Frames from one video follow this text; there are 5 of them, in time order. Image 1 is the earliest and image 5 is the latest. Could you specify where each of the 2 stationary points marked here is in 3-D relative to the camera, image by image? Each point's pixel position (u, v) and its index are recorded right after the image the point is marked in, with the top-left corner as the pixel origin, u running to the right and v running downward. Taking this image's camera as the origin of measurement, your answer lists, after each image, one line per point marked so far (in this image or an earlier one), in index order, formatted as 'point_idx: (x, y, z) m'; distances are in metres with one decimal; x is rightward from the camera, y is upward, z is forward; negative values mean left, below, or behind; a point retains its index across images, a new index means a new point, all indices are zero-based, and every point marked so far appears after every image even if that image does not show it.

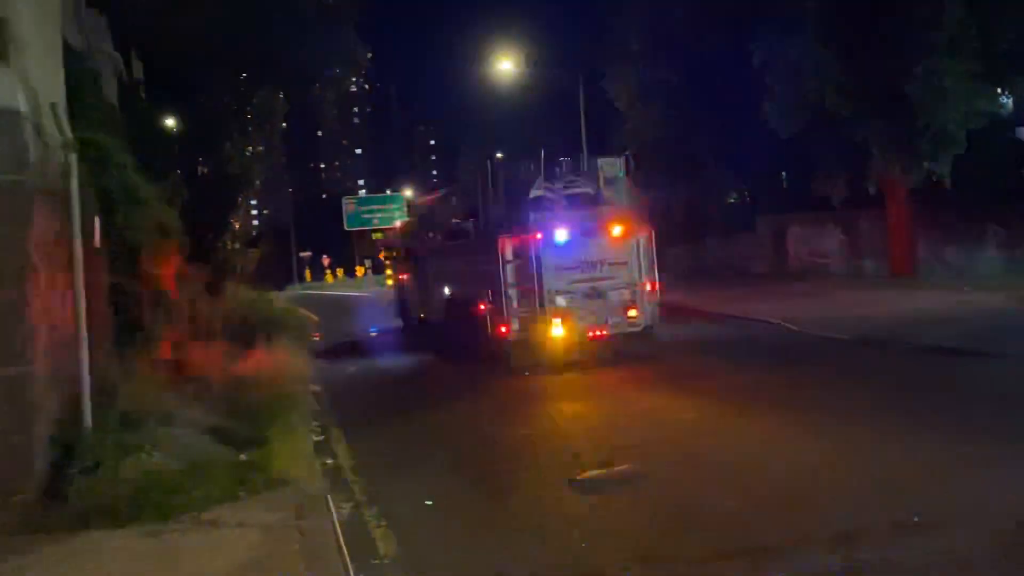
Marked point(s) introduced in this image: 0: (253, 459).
0: (-2.9, -1.9, +13.6) m
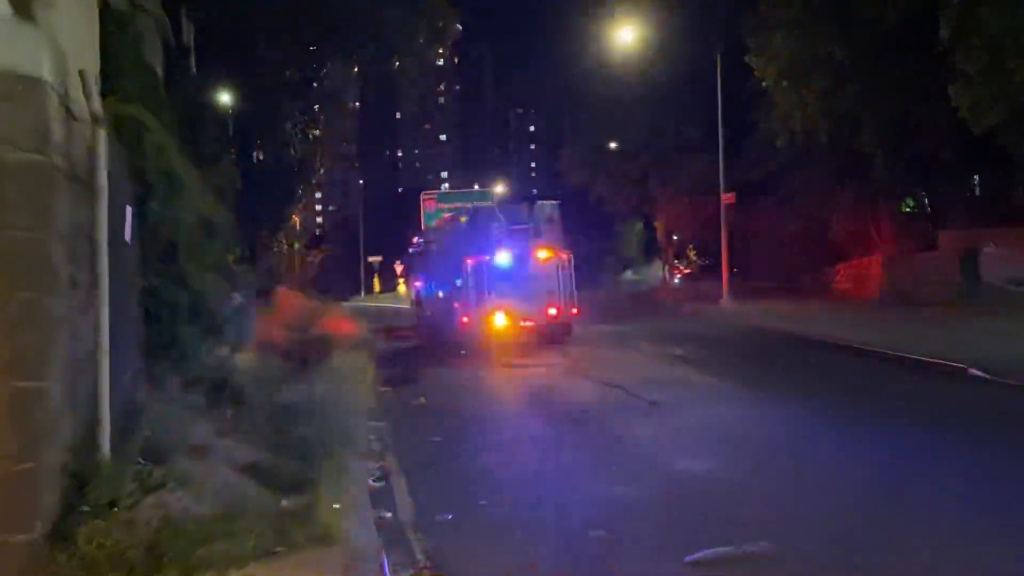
0: (-2.0, -2.0, +11.0) m
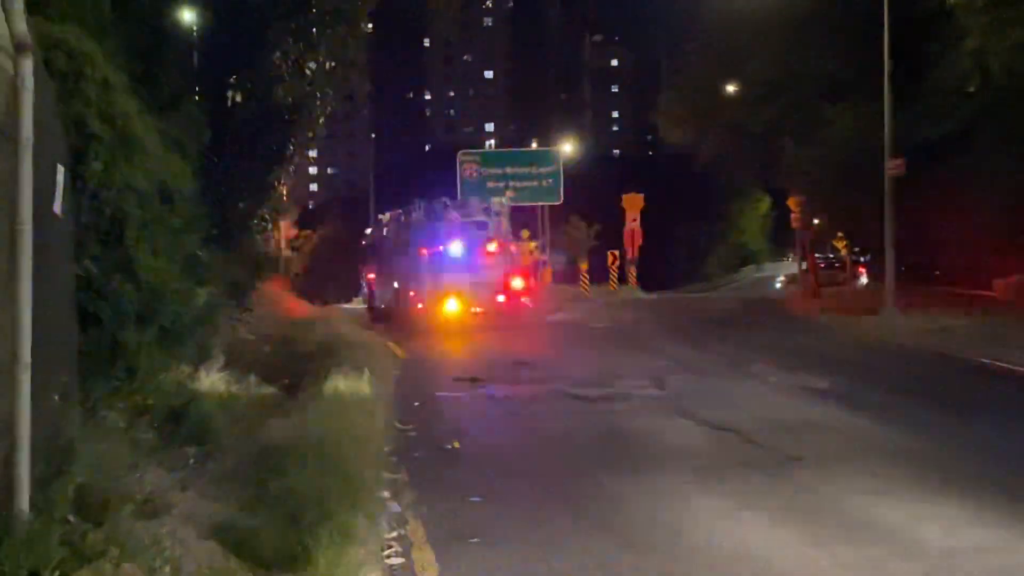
0: (-1.5, -2.0, +7.8) m
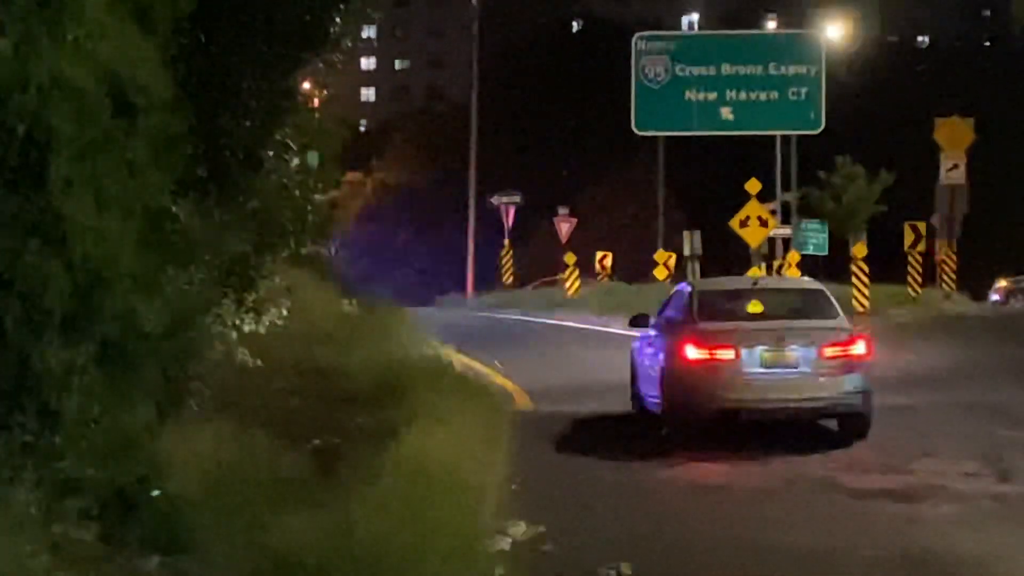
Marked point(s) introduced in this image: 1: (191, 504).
0: (-0.7, -2.0, +4.1) m
1: (-1.6, -0.9, +6.3) m
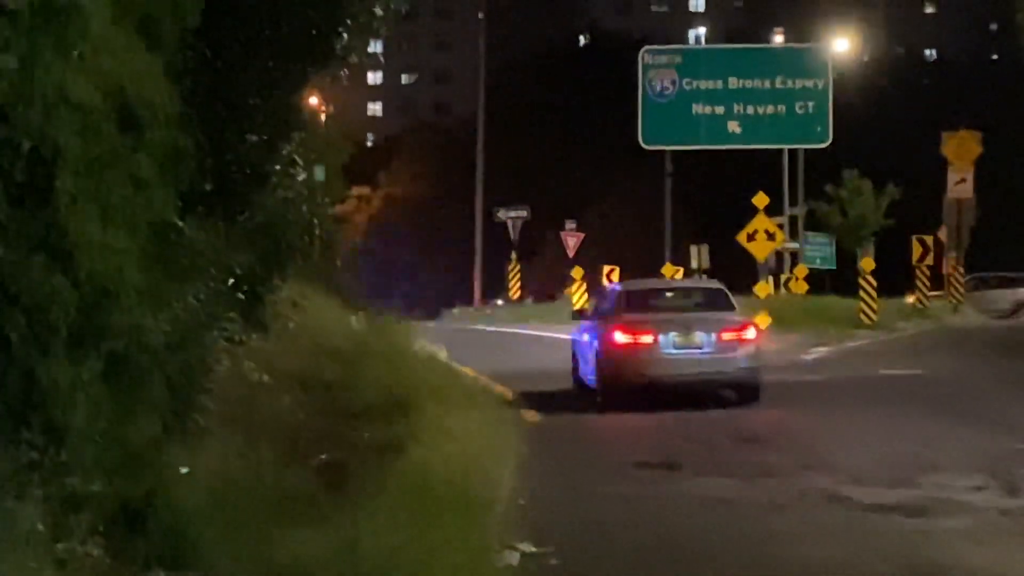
0: (-0.7, -2.1, +4.1) m
1: (-1.5, -1.0, +6.3) m
